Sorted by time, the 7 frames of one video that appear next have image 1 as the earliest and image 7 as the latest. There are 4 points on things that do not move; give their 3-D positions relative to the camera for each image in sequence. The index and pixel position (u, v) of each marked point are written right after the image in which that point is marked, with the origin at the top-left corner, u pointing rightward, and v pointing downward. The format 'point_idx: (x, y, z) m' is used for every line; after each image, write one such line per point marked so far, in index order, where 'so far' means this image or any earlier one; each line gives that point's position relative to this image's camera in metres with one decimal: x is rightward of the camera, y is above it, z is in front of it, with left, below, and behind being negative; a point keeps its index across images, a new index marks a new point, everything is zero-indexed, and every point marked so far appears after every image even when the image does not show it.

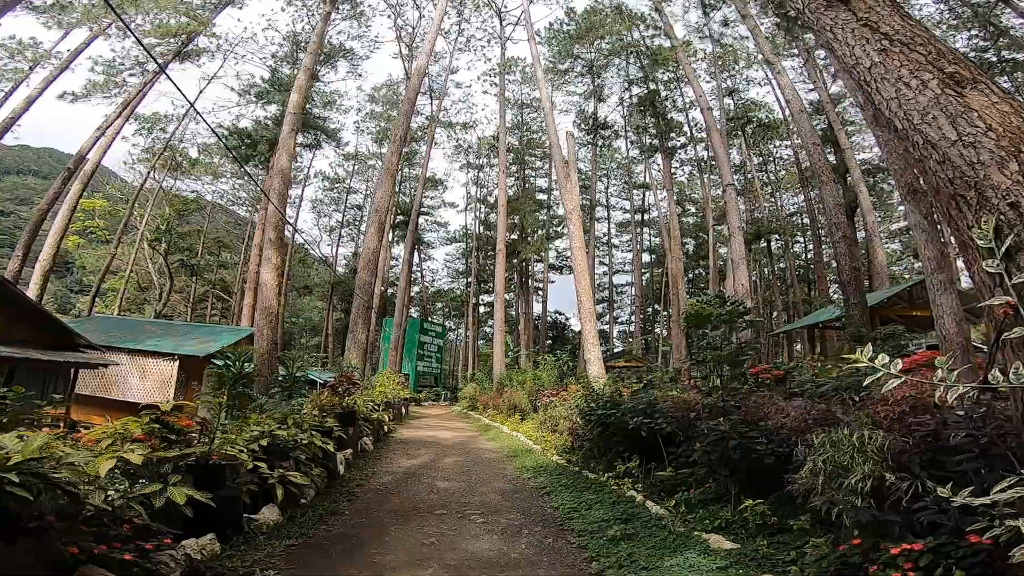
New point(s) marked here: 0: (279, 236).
0: (-4.1, +0.8, +8.8) m
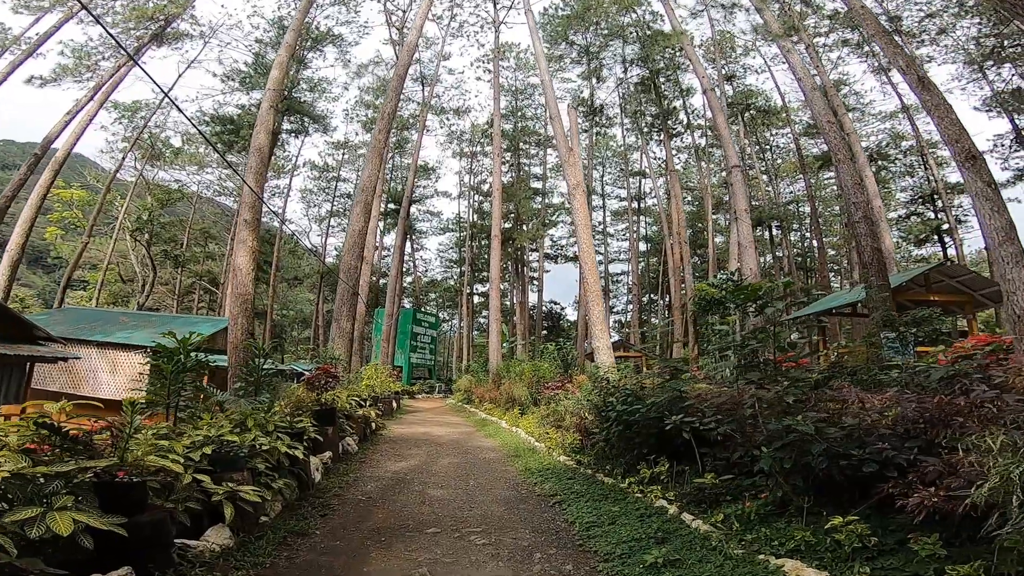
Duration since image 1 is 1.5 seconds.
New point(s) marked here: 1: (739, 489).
0: (-4.1, +1.1, +8.0) m
1: (+1.5, -1.3, +3.4) m
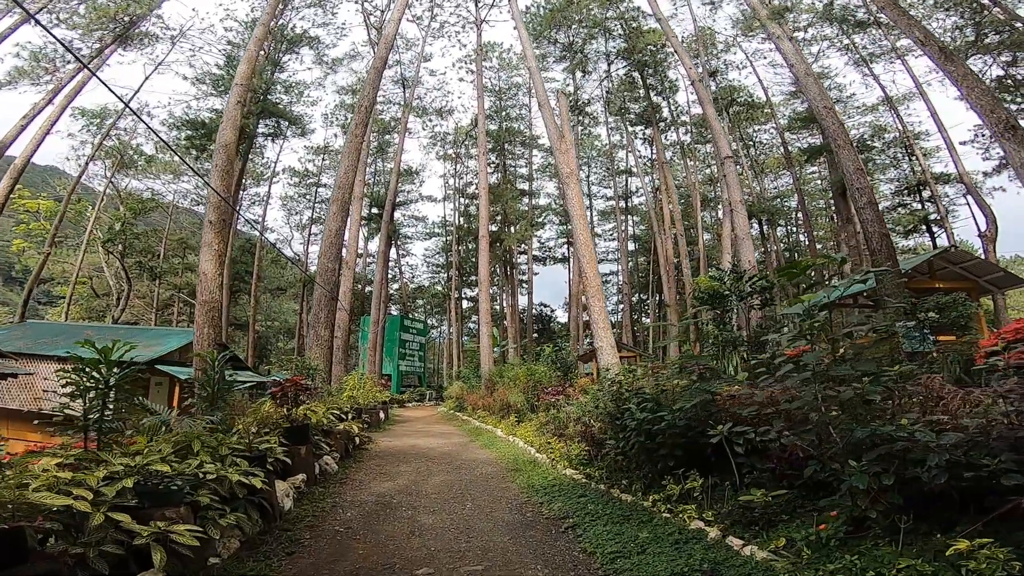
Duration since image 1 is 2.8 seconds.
0: (-4.2, +1.0, +7.4) m
1: (+1.6, -1.2, +2.8) m
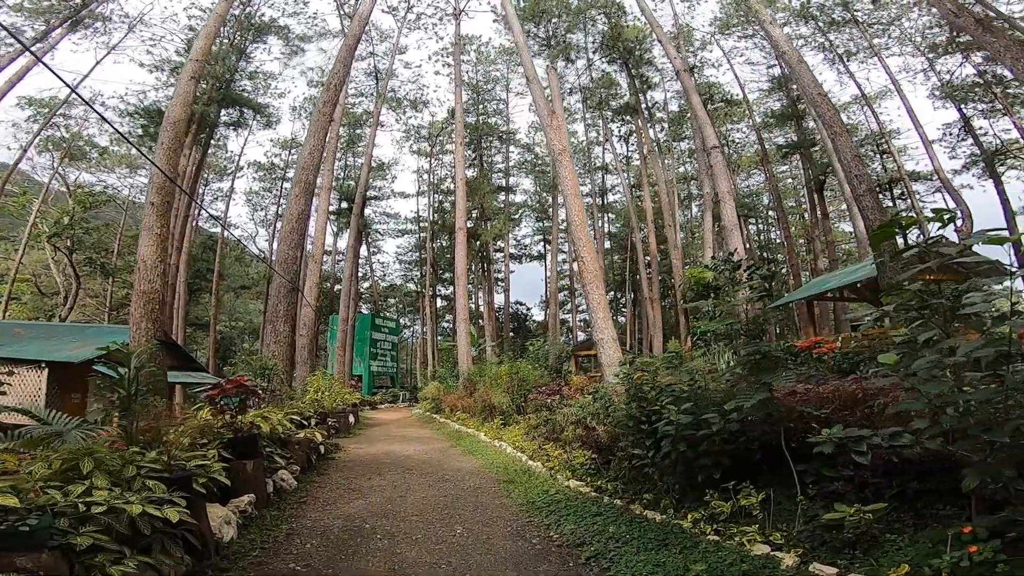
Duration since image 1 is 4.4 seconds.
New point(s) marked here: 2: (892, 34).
0: (-4.4, +1.1, +6.4) m
1: (+1.6, -1.0, +2.2) m
2: (+11.8, +7.9, +15.8) m
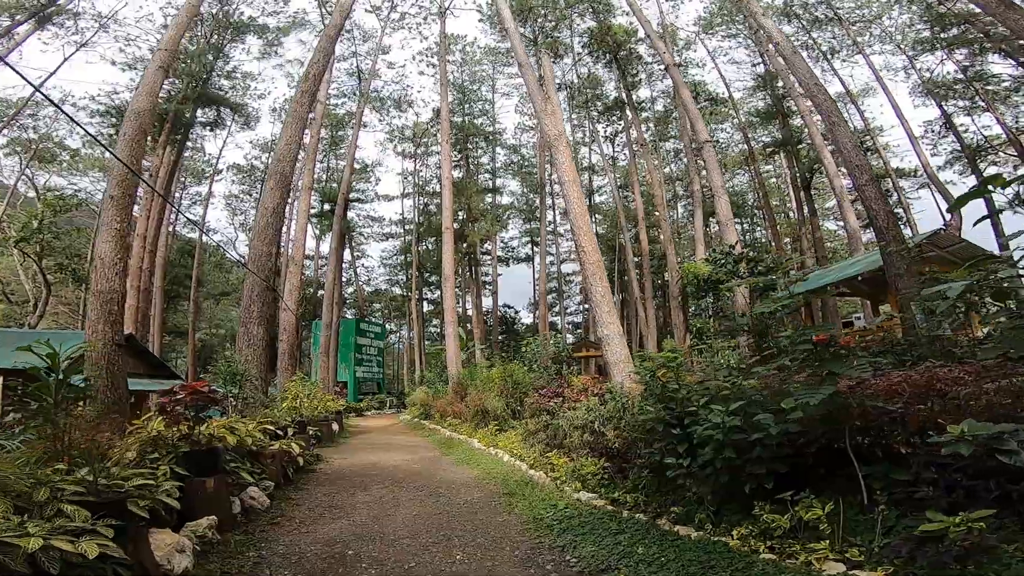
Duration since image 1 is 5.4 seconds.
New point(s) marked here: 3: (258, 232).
0: (-4.5, +1.1, +5.9) m
1: (+1.7, -0.9, +1.8) m
2: (+11.4, +8.0, +15.7) m
3: (-3.8, +0.8, +7.6) m
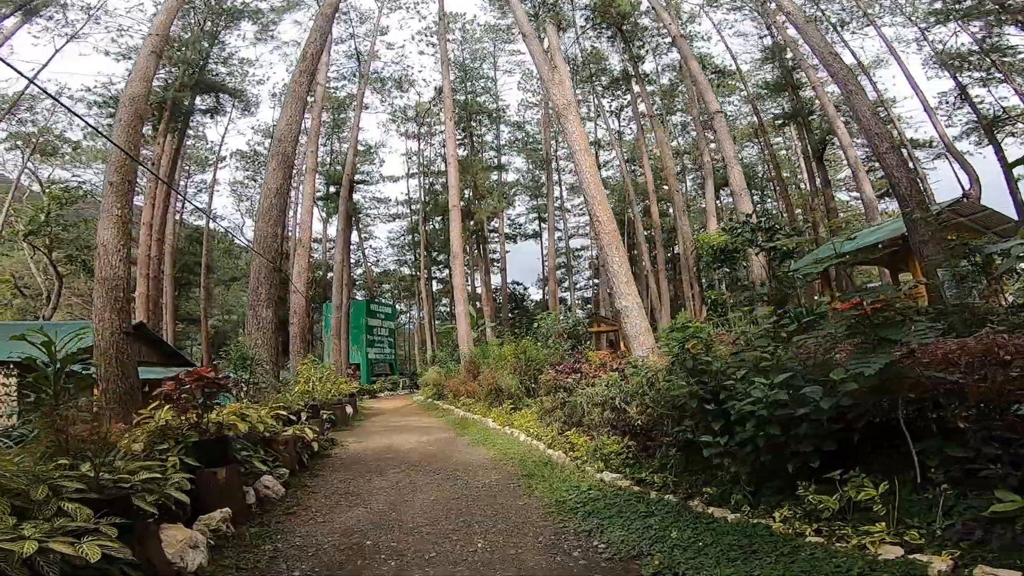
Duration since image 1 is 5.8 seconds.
0: (-4.4, +1.3, +5.7) m
1: (+1.8, -0.8, +1.6) m
2: (+11.5, +9.0, +15.0) m
3: (-3.7, +1.1, +7.4) m
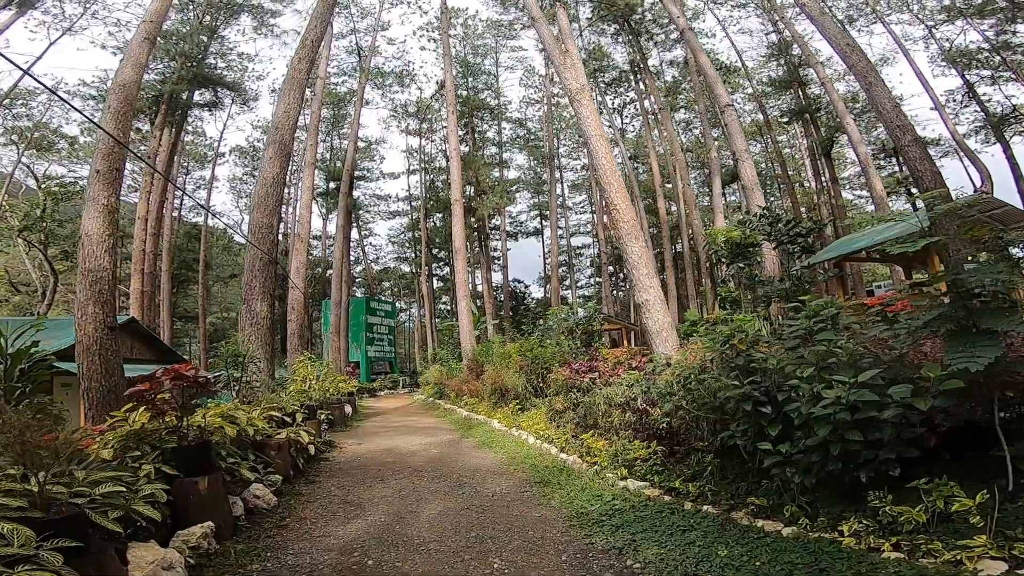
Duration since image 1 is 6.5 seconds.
0: (-4.3, +1.4, +5.4) m
1: (+1.9, -0.7, +1.3) m
2: (+11.6, +9.1, +14.7) m
3: (-3.6, +1.2, +7.1) m
